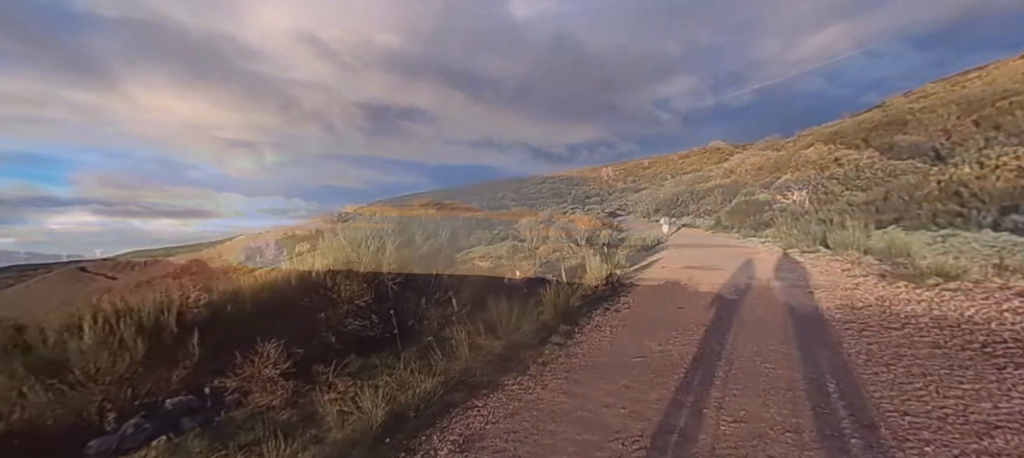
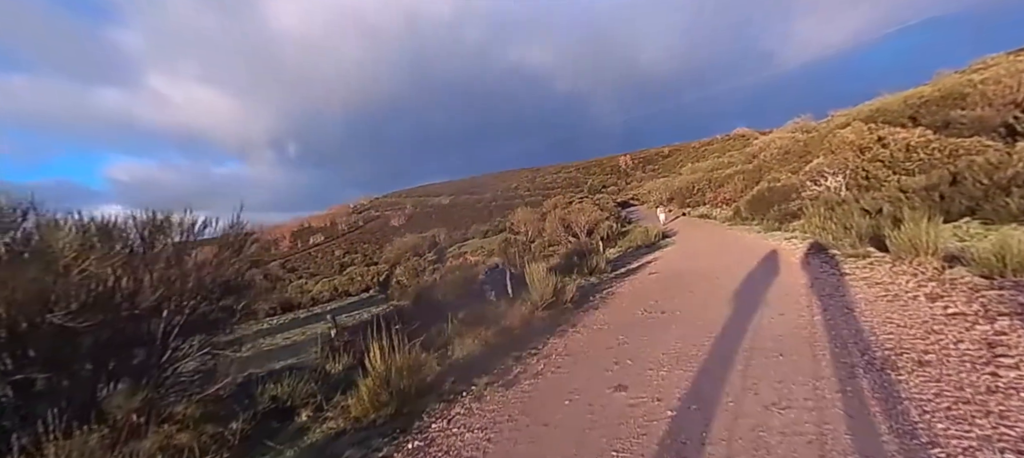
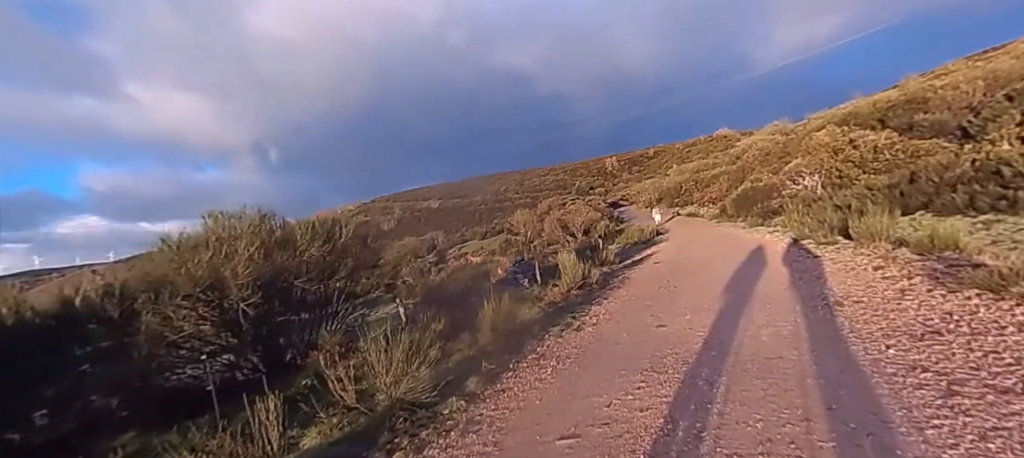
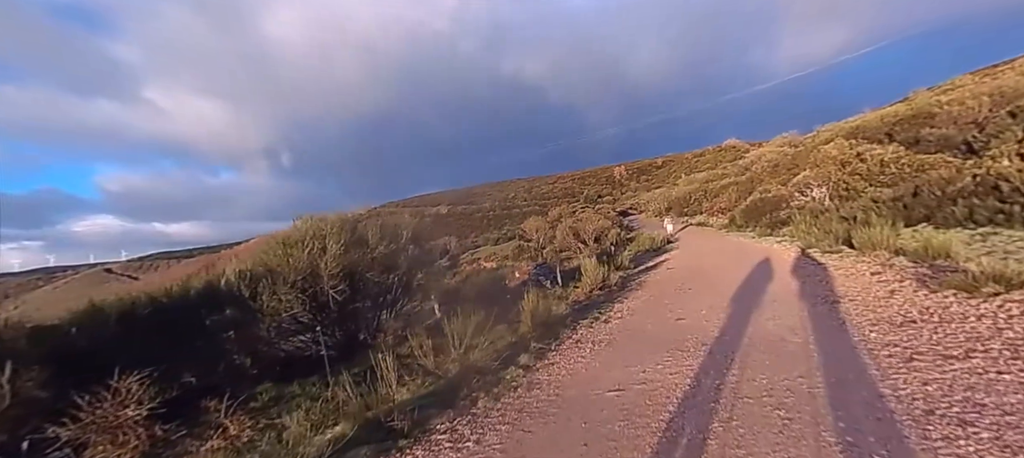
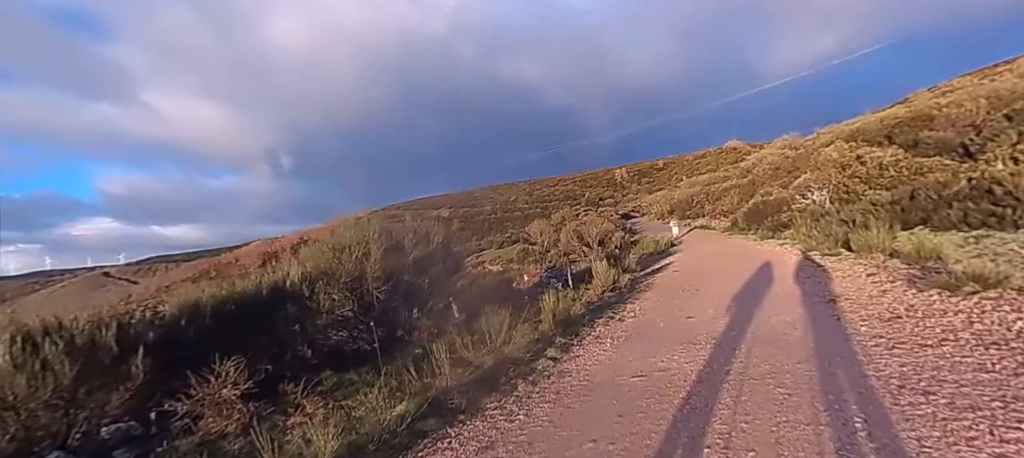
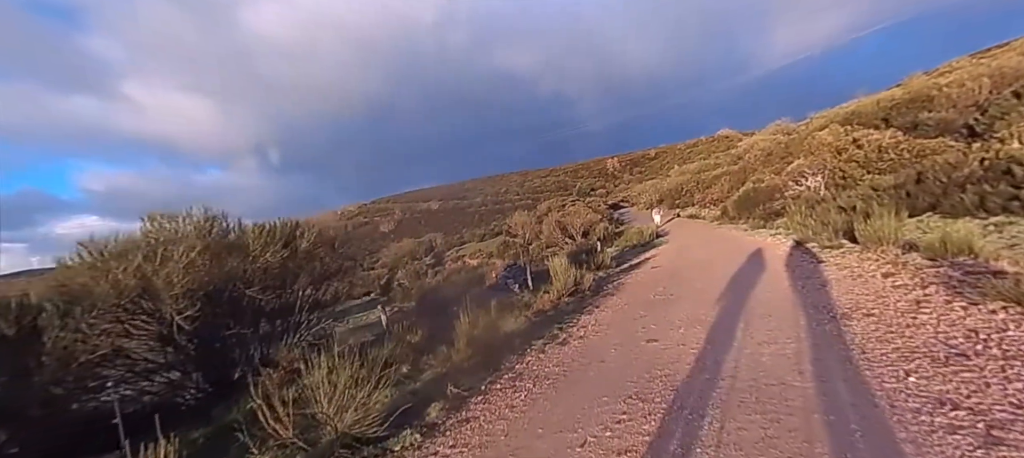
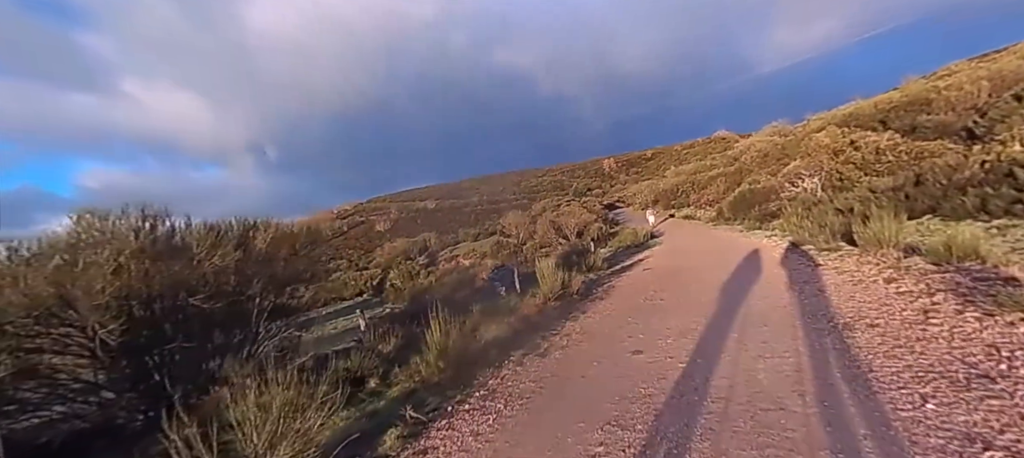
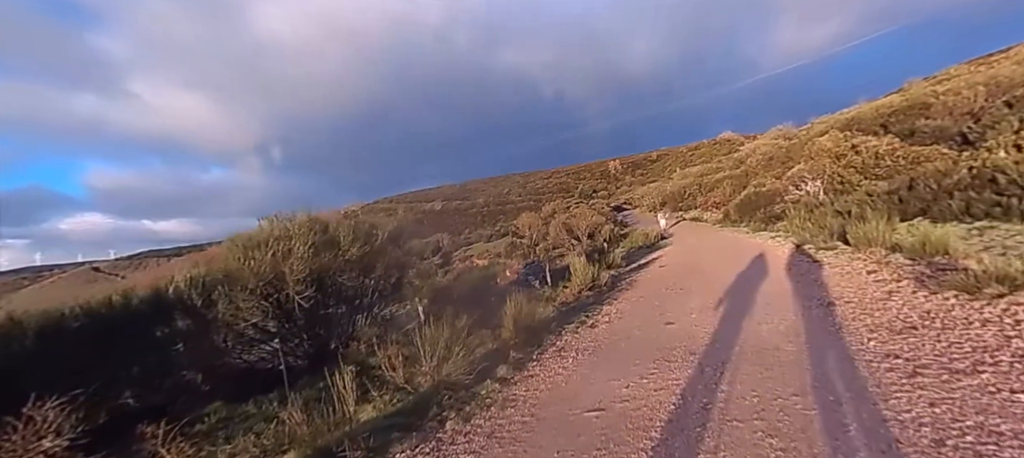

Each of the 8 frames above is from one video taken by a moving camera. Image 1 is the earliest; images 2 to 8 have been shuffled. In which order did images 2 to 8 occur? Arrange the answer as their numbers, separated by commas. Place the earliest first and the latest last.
5, 4, 8, 3, 6, 7, 2
